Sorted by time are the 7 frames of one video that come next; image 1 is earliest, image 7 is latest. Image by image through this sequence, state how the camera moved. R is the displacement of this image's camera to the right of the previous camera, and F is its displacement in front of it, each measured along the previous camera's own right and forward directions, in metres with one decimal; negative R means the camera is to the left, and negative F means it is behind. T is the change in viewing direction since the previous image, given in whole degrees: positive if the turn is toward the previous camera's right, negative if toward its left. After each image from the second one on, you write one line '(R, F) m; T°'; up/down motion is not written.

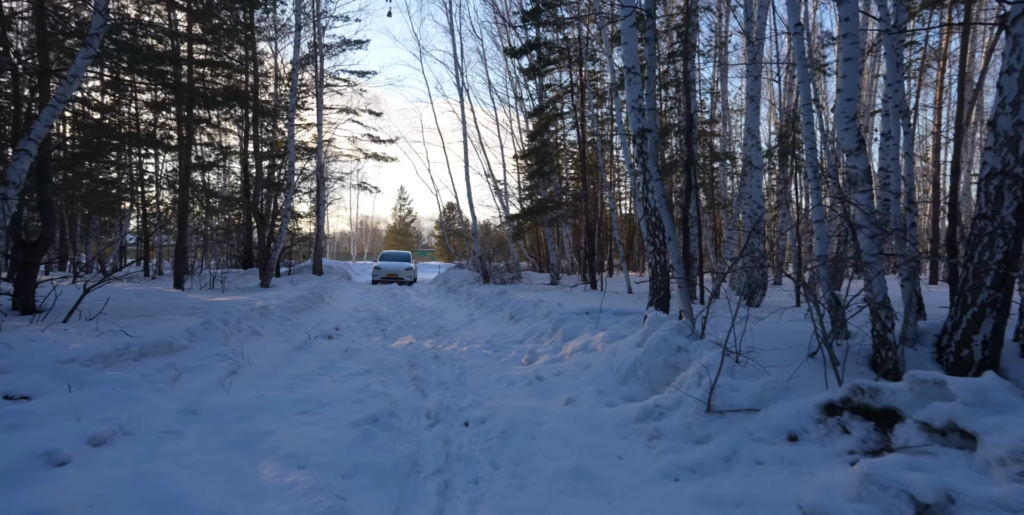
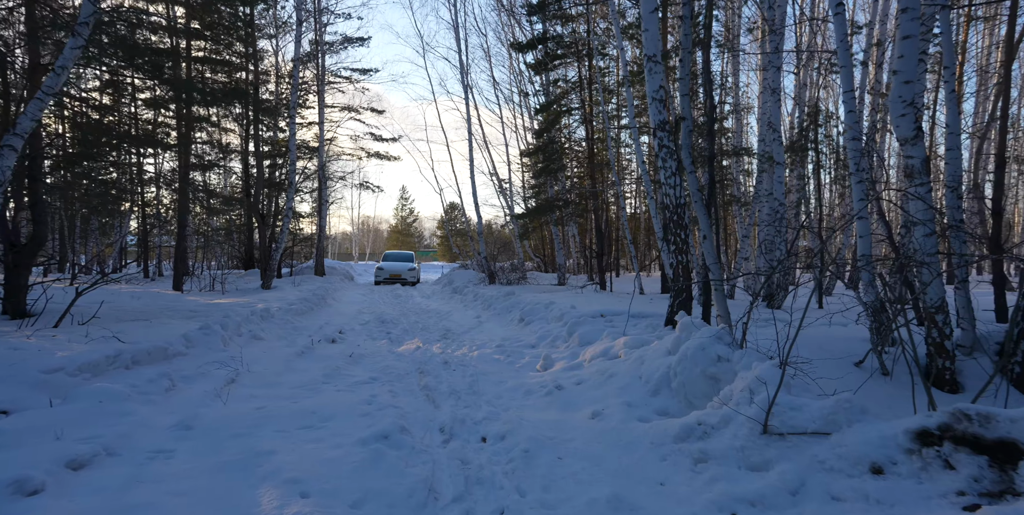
(-0.1, +0.4) m; 0°
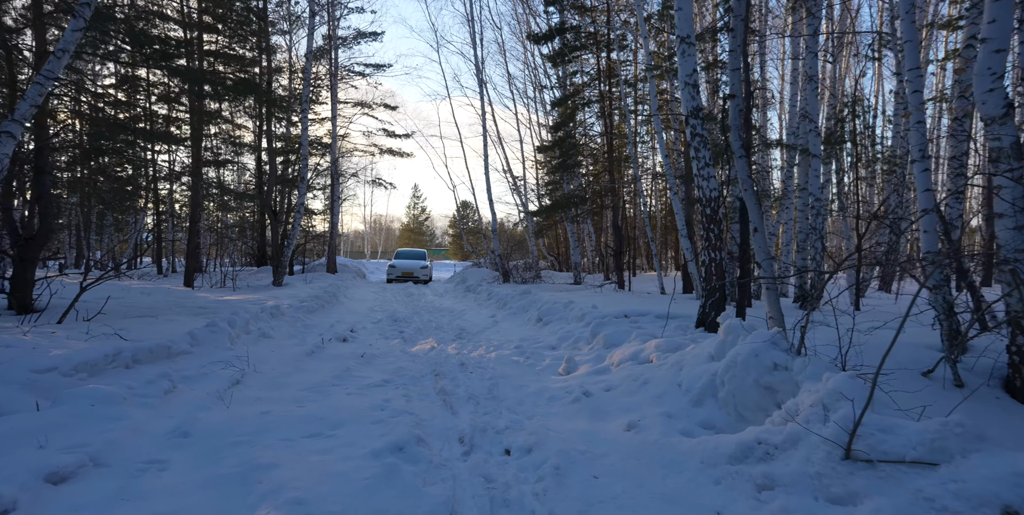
(-0.1, +0.4) m; -1°
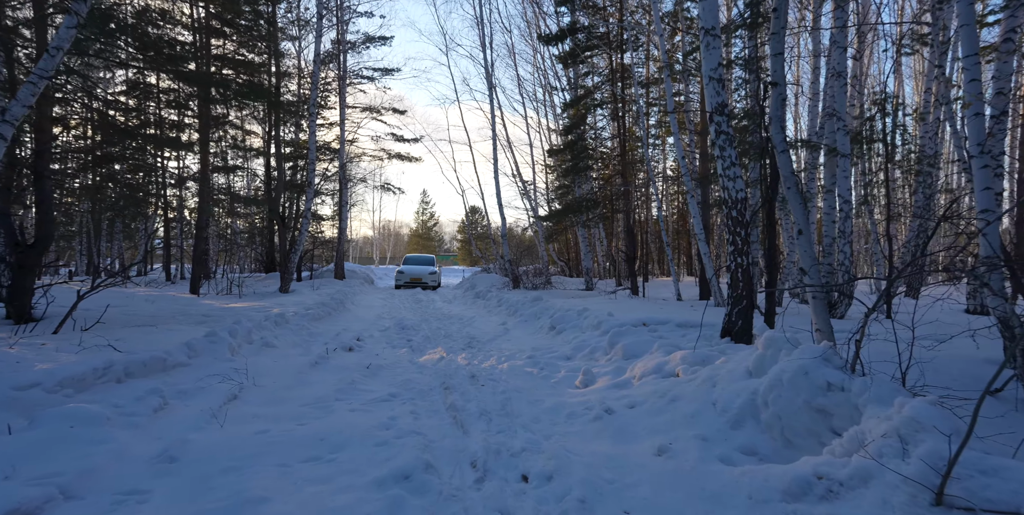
(-0.1, +0.4) m; -1°
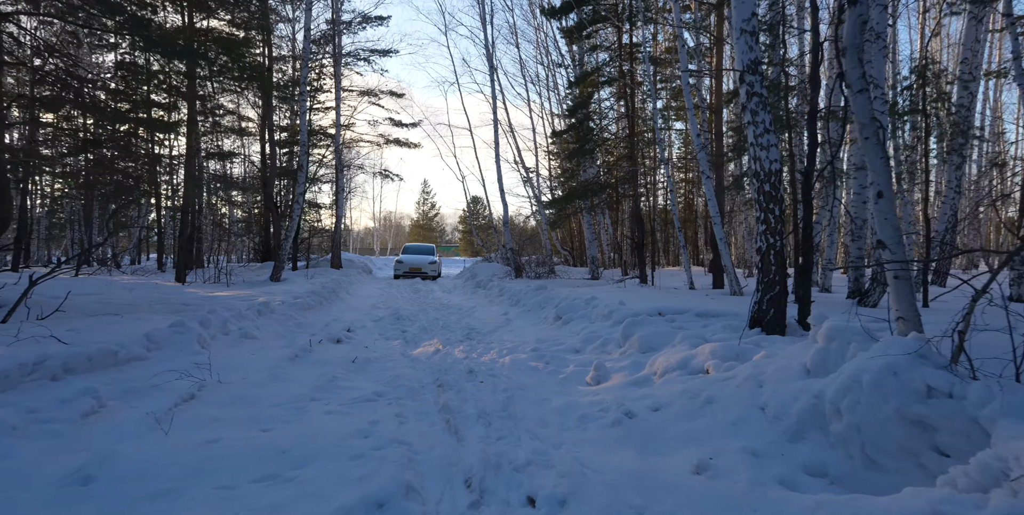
(0.0, +0.7) m; 0°
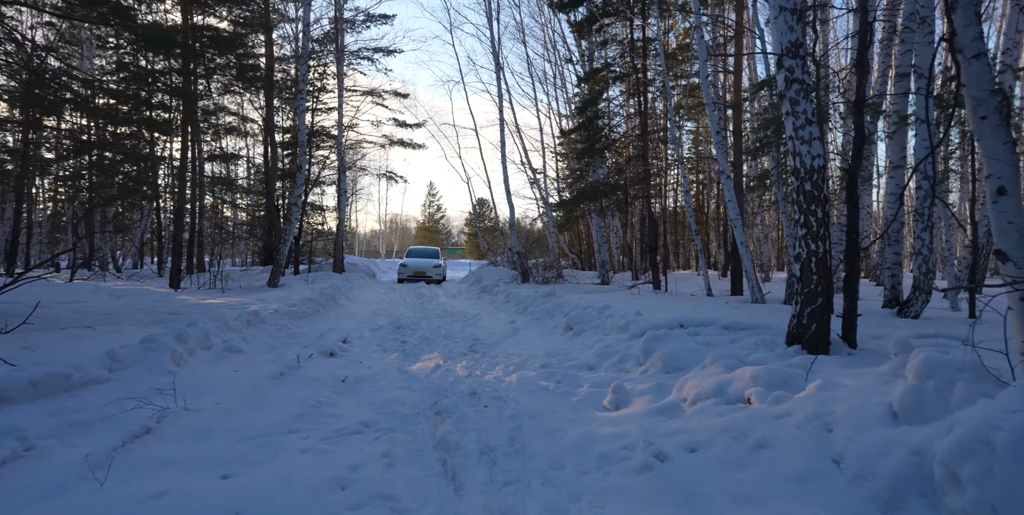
(0.0, +0.7) m; -1°
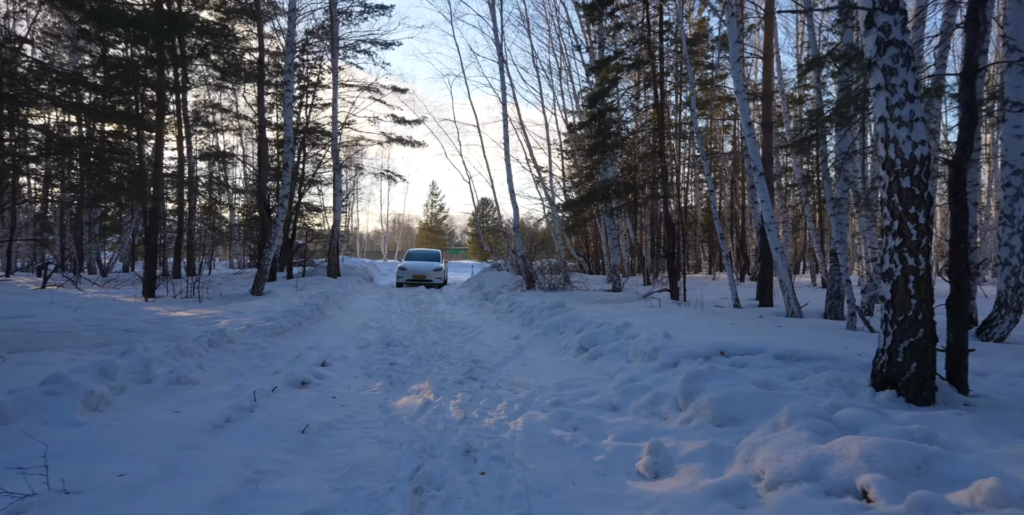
(0.0, +1.2) m; 0°
